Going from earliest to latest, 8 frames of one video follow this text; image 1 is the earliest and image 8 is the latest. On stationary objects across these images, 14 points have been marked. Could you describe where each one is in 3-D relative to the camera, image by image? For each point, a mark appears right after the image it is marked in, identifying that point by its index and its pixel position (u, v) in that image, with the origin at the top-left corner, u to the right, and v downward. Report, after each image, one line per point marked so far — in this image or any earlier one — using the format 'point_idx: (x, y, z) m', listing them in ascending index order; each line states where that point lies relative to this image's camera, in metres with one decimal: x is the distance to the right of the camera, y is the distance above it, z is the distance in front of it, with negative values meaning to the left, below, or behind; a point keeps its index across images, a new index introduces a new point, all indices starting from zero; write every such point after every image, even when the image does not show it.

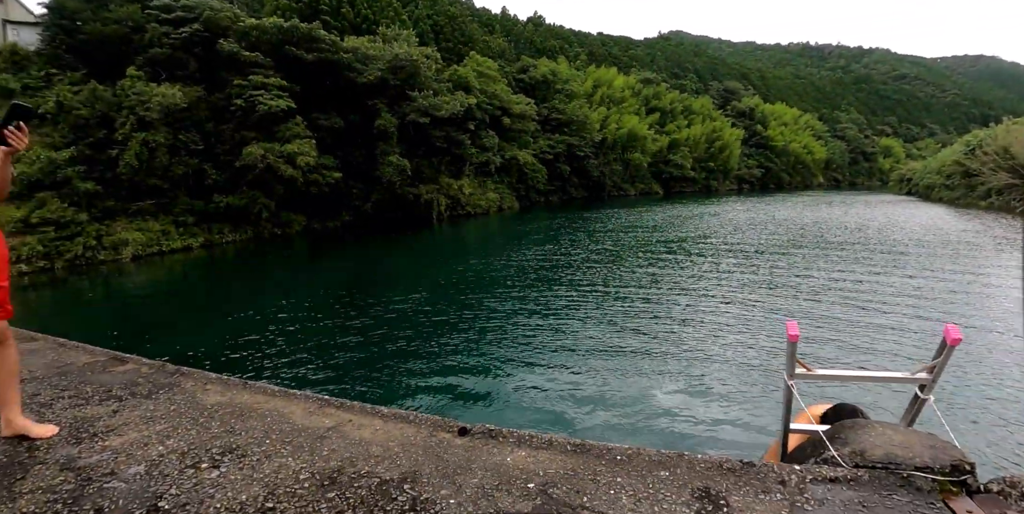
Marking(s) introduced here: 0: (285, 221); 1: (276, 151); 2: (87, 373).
0: (-7.4, +1.2, +16.1) m
1: (-6.8, +3.1, +14.4) m
2: (-2.4, -0.7, +2.8) m
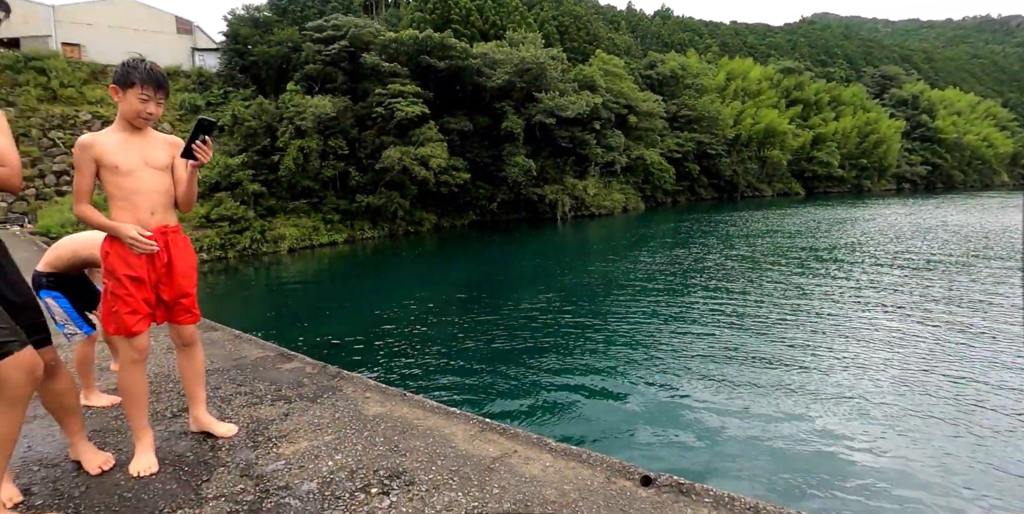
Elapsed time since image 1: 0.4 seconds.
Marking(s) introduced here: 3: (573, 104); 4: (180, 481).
0: (-3.3, +1.3, +16.9) m
1: (-3.0, +3.2, +15.2) m
2: (-1.5, -0.7, +2.9) m
3: (+2.2, +5.9, +19.2) m
4: (-1.2, -0.8, +1.8) m
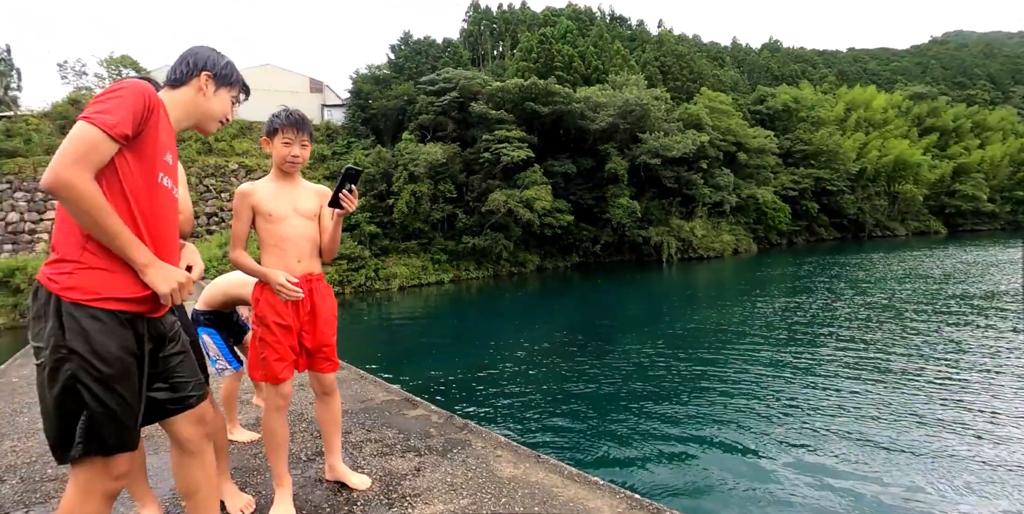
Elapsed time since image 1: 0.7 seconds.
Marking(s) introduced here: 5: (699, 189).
0: (+0.2, -0.1, +17.1) m
1: (+0.1, +2.0, +15.4) m
2: (-0.7, -0.9, +2.8) m
3: (+6.1, +4.3, +18.6) m
4: (-0.7, -1.0, +1.7) m
5: (+7.4, +2.8, +19.9) m
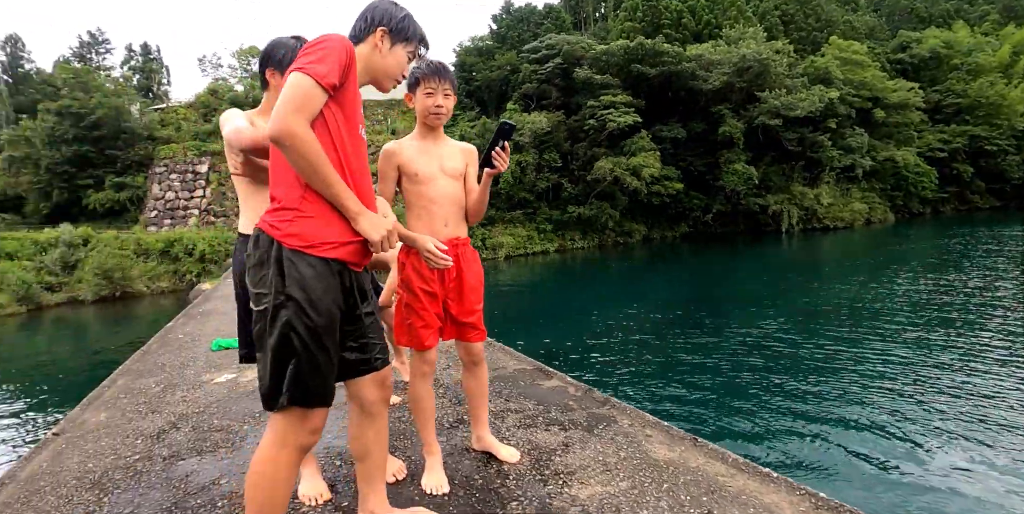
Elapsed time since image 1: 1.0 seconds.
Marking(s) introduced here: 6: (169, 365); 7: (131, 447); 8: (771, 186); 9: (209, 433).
0: (+3.5, +0.9, +16.5) m
1: (+3.2, +2.8, +14.8) m
2: (0.0, -0.7, +2.7) m
3: (+9.6, +5.2, +16.7) m
4: (-0.1, -0.8, +1.6) m
5: (+11.2, +3.8, +17.8) m
6: (-2.7, -0.9, +3.8) m
7: (-1.8, -0.9, +2.3) m
8: (+9.0, +2.6, +17.9) m
9: (-1.5, -0.9, +2.4) m
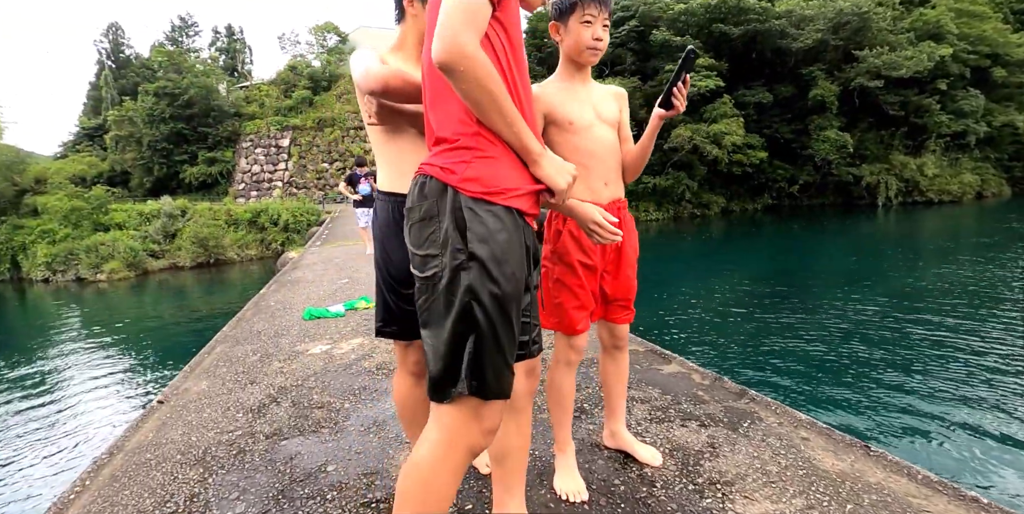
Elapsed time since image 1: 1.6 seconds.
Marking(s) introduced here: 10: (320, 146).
0: (+5.8, +1.7, +15.6) m
1: (+5.3, +3.5, +13.8) m
2: (+0.6, -0.5, +2.4) m
3: (+11.9, +5.9, +14.7) m
4: (+0.3, -0.7, +1.4) m
5: (+13.6, +4.5, +15.8) m
6: (-2.0, -0.6, +3.9) m
7: (-1.3, -0.8, +2.3) m
8: (+11.4, +3.4, +16.2) m
9: (-1.0, -0.7, +2.4) m
10: (-7.0, +4.0, +17.9) m
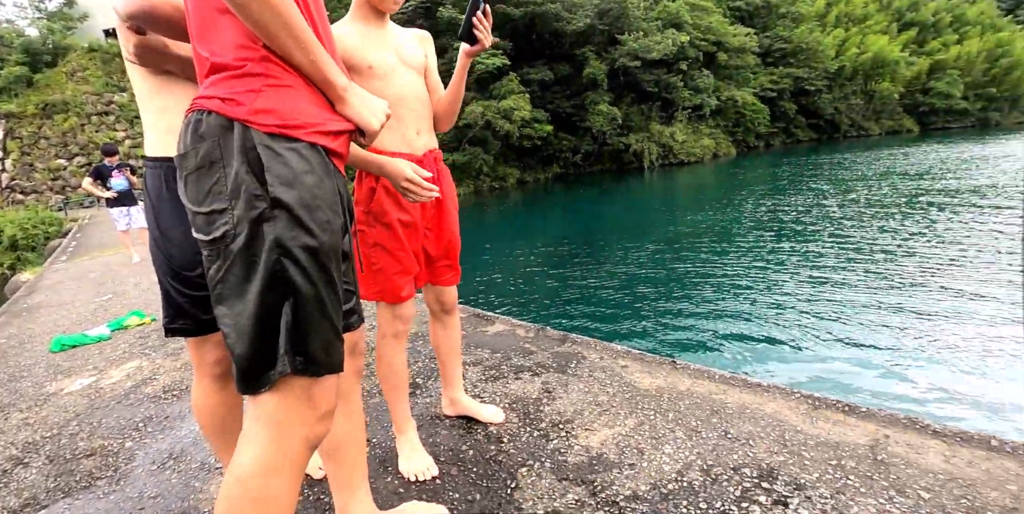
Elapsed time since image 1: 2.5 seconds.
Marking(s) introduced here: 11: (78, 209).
0: (-0.1, +2.6, +16.4) m
1: (-0.2, +4.4, +14.5) m
2: (-0.2, -0.4, +2.4) m
3: (+5.4, +7.6, +17.5) m
4: (-0.1, -0.6, +1.3) m
5: (+6.8, +6.4, +19.1) m
6: (-3.1, -0.7, +2.9) m
7: (-1.9, -0.8, +1.6) m
8: (+4.7, +5.0, +18.8) m
9: (-1.6, -0.7, +1.8) m
10: (-13.1, +3.4, +14.1) m
11: (-11.5, +1.3, +13.2) m
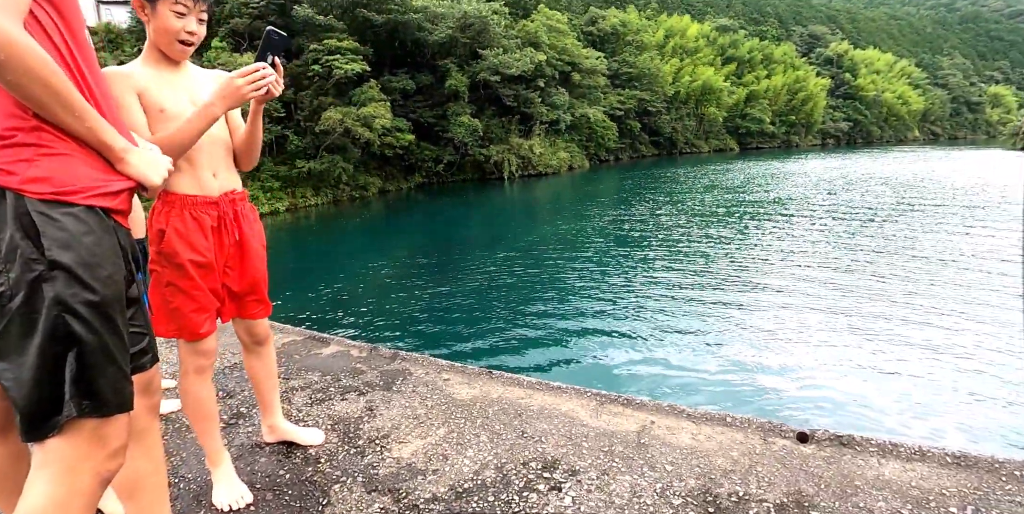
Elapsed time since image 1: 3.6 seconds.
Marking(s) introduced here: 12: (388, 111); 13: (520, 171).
0: (-4.6, +2.3, +16.0) m
1: (-4.2, +4.1, +14.1) m
2: (-1.0, -0.5, +2.4) m
3: (+0.4, +7.4, +18.5) m
4: (-0.6, -0.7, +1.4) m
5: (+1.3, +6.2, +20.4) m
6: (-4.0, -0.9, +2.2) m
7: (-2.5, -1.0, +1.3) m
8: (-0.6, +4.8, +19.6) m
9: (-2.3, -0.9, +1.5) m
10: (-16.5, +3.0, +10.4) m
11: (-14.7, +0.9, +9.9) m
12: (-3.5, +4.4, +14.6) m
13: (+0.6, +3.5, +20.0) m
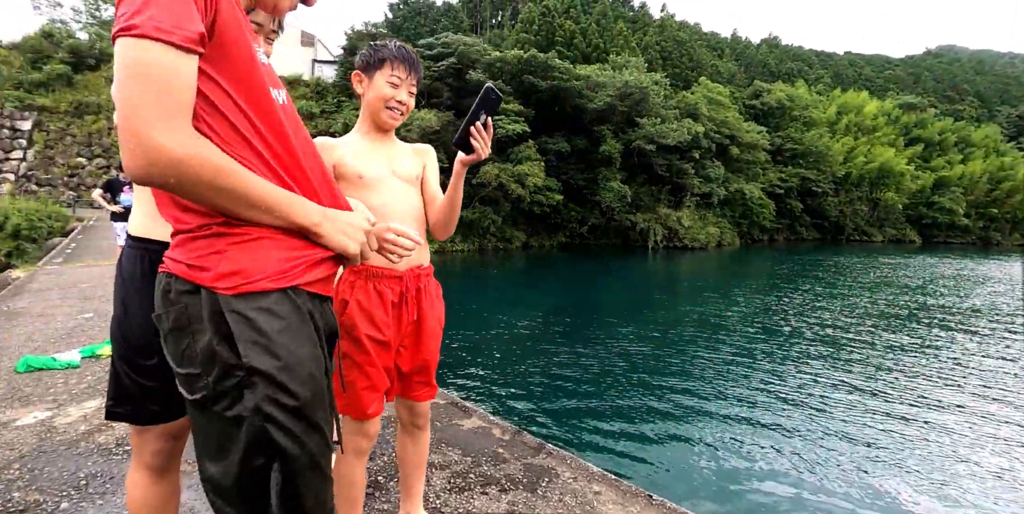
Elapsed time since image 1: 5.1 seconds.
0: (0.0, +0.6, +16.5) m
1: (+0.2, +2.6, +14.8) m
2: (-0.3, -0.8, +2.3) m
3: (+6.2, +4.6, +18.1) m
4: (-0.2, -0.9, +1.2) m
5: (+7.3, +3.1, +19.6) m
6: (-3.2, -0.8, +2.8) m
7: (-2.1, -0.9, +1.5) m
8: (+5.1, +2.0, +19.2) m
9: (-1.8, -0.9, +1.7) m
10: (-12.7, +3.5, +14.4) m
11: (-11.4, +1.3, +13.2) m
12: (+1.0, +2.7, +15.2) m
13: (+6.2, +0.6, +19.2) m
